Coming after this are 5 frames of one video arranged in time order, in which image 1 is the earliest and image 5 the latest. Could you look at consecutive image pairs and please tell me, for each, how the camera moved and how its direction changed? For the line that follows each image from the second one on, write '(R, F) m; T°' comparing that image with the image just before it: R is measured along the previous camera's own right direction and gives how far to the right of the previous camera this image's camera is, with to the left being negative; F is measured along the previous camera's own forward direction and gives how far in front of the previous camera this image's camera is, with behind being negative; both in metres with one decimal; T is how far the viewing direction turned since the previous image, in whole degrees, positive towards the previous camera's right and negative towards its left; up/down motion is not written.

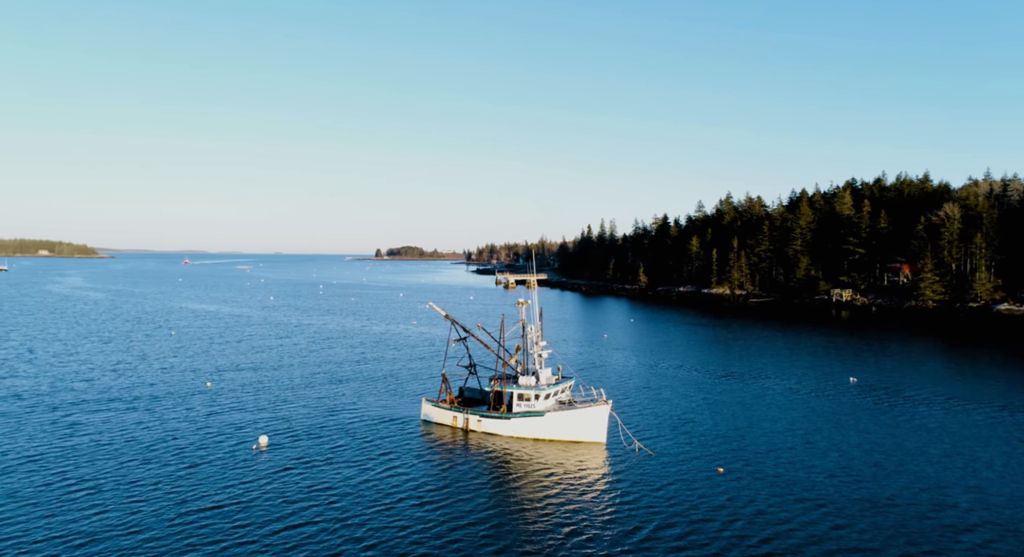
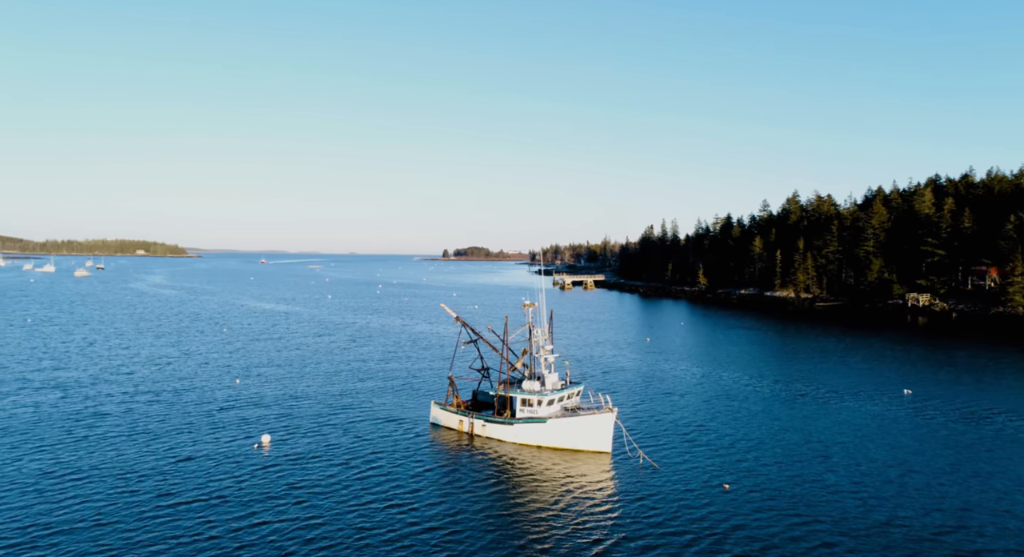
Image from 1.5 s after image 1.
(+7.8, -0.2) m; -8°
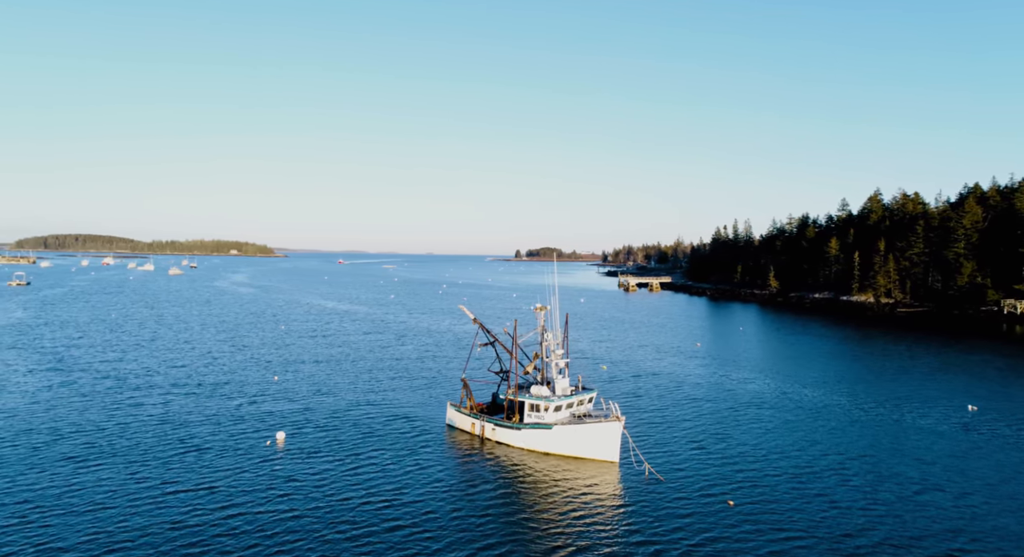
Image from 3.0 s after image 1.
(+7.7, +0.3) m; -8°
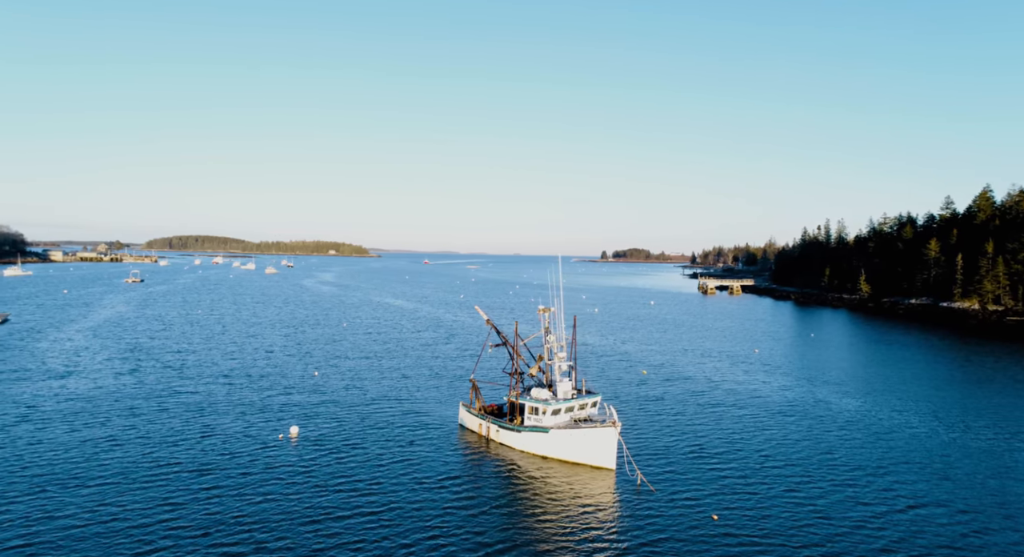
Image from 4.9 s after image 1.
(+9.4, +1.2) m; -10°
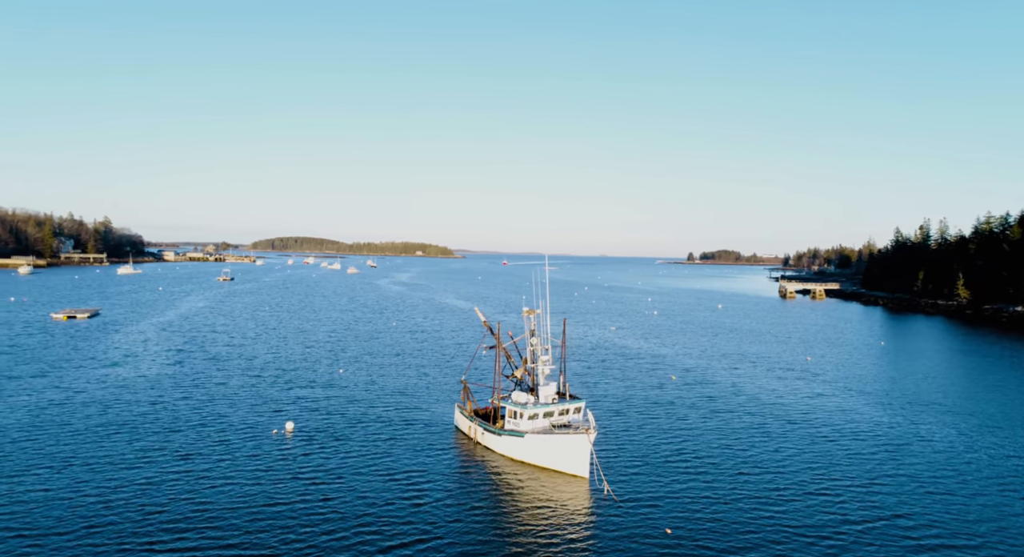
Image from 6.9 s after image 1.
(+10.5, +2.8) m; -10°
